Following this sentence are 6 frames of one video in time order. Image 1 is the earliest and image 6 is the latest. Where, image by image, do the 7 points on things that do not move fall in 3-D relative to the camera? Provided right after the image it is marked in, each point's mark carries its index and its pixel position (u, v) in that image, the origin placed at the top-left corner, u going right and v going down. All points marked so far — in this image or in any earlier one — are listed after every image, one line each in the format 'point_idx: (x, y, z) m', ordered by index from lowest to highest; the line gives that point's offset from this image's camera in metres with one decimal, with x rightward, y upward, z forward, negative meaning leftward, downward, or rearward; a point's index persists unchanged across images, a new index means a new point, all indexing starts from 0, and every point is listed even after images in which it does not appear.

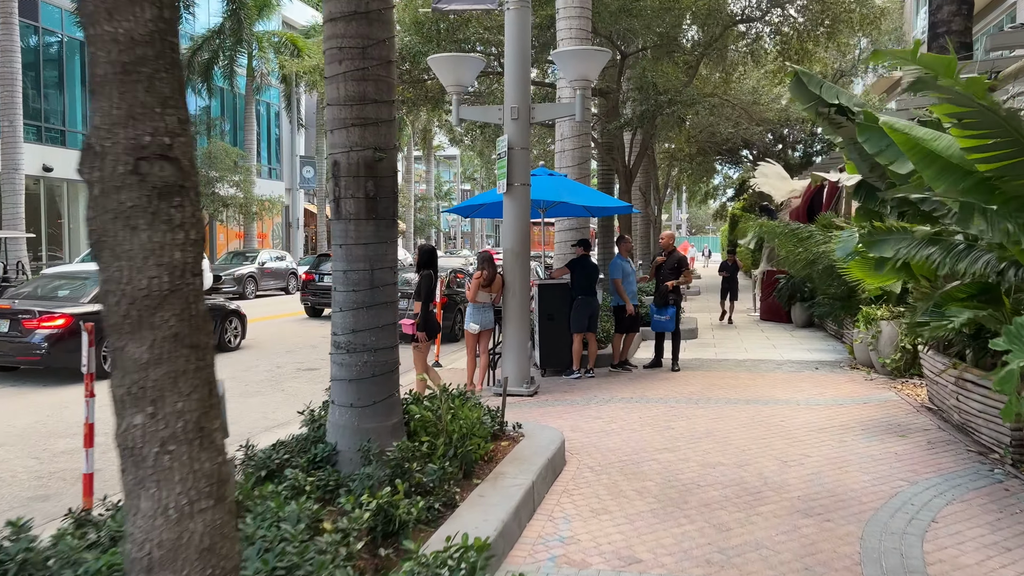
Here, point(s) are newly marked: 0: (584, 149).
0: (+1.0, +2.0, +11.6) m
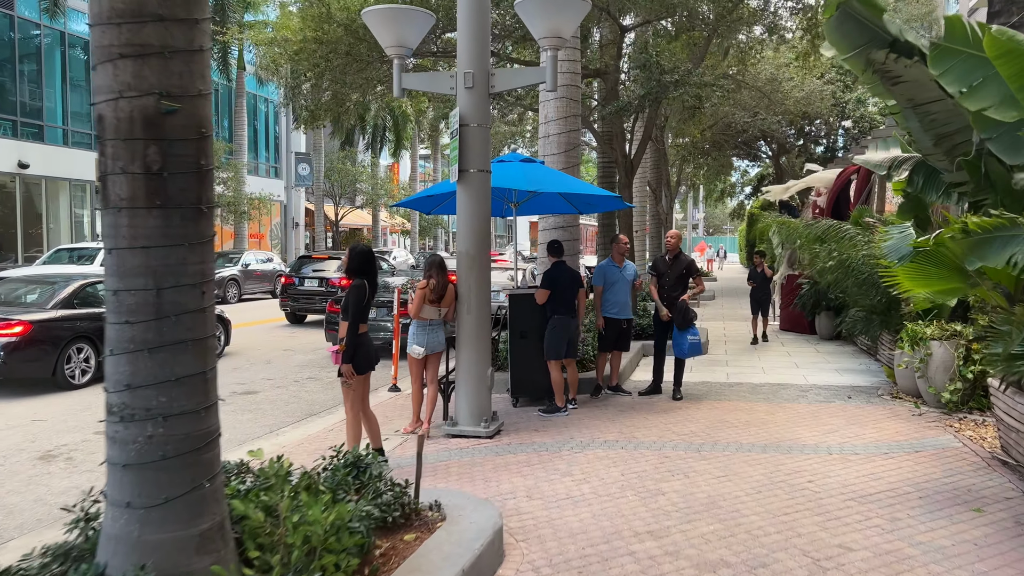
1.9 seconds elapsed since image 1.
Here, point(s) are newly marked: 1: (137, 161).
0: (+0.7, +1.9, +9.8) m
1: (-1.3, +0.4, +2.8) m
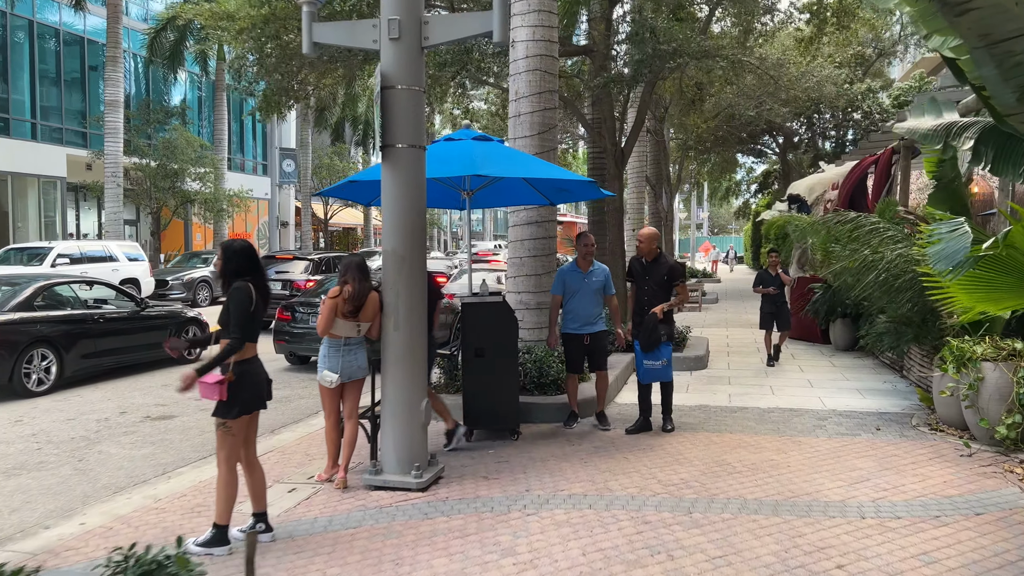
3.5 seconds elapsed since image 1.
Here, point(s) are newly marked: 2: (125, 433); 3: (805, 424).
0: (+0.3, +1.8, +8.4) m
1: (-1.7, +0.4, +1.3) m
2: (-3.5, -1.3, +7.4) m
3: (+2.5, -1.2, +7.0) m
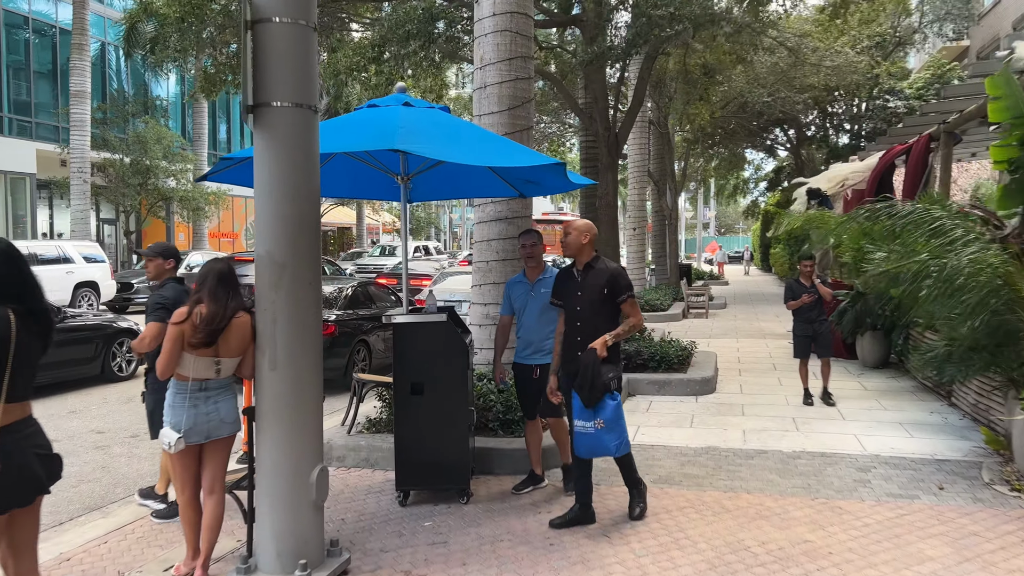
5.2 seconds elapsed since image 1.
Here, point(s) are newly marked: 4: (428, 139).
0: (0.0, +1.7, +6.8) m
1: (-2.1, +0.3, -0.2) m
2: (-3.9, -1.4, +5.9) m
3: (+2.2, -1.3, +5.4) m
4: (-0.4, +0.8, +4.2) m
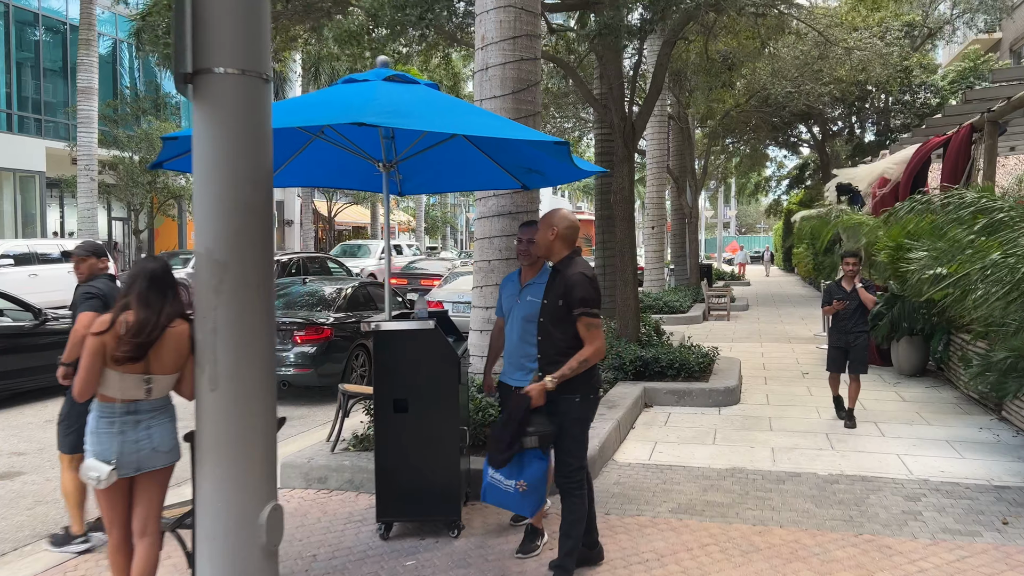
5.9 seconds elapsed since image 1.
0: (+0.1, +1.7, +6.2) m
1: (-2.2, +0.3, -0.8) m
2: (-3.8, -1.4, +5.4) m
3: (+2.2, -1.3, +4.7) m
4: (-0.5, +0.8, +3.6) m
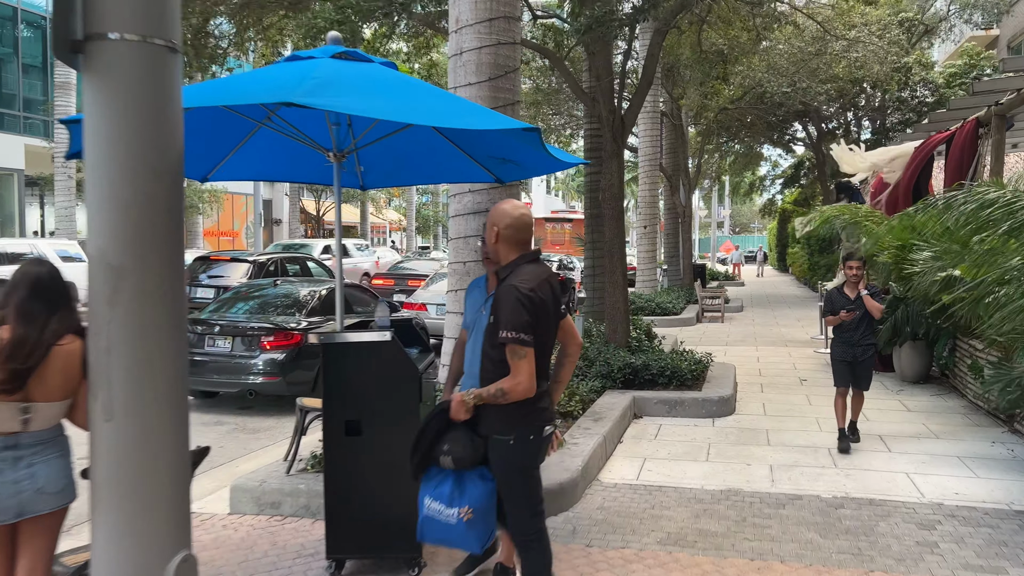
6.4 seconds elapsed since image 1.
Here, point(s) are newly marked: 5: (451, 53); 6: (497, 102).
0: (-0.1, +1.7, +5.7) m
1: (-2.3, +0.2, -1.3) m
2: (-4.0, -1.5, +4.8) m
3: (+2.1, -1.3, +4.3) m
4: (-0.6, +0.7, +3.1) m
5: (-0.4, +1.7, +5.8) m
6: (-0.1, +1.3, +5.7) m
